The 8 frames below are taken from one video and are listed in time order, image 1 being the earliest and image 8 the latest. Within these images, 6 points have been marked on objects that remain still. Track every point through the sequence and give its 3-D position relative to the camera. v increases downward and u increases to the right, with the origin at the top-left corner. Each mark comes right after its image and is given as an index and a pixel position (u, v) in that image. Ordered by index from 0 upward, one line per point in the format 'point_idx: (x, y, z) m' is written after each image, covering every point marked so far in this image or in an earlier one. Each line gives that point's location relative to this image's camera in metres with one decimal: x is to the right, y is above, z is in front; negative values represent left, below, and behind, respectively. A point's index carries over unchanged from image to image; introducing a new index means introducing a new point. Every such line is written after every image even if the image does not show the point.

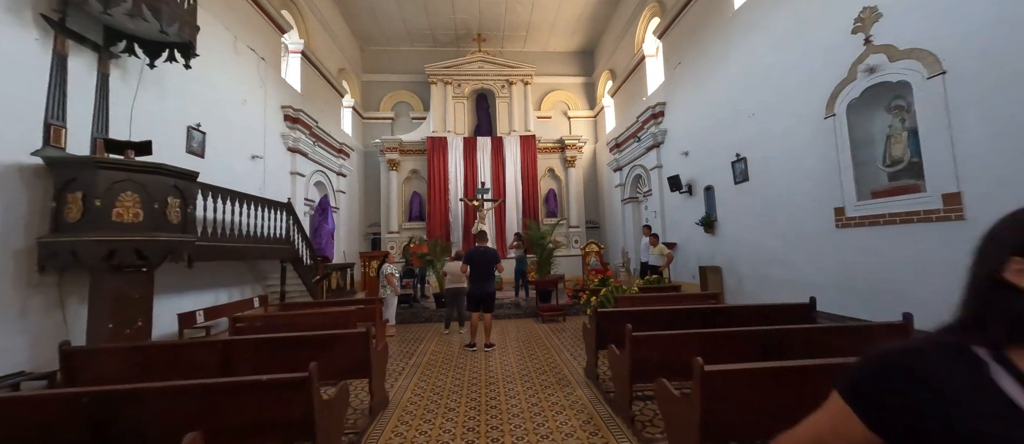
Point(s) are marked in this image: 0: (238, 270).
0: (-4.6, -0.8, +5.7) m
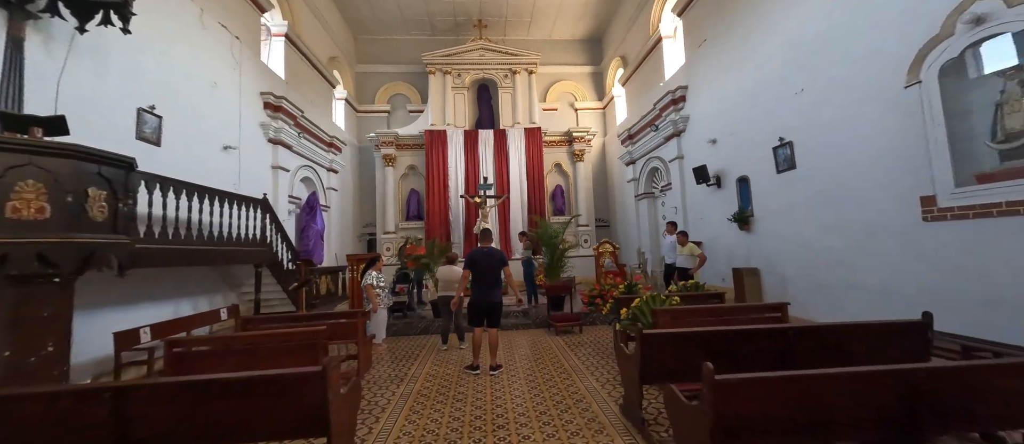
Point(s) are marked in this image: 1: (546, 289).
0: (-4.5, -0.8, +5.0) m
1: (+0.5, -1.1, +5.5) m
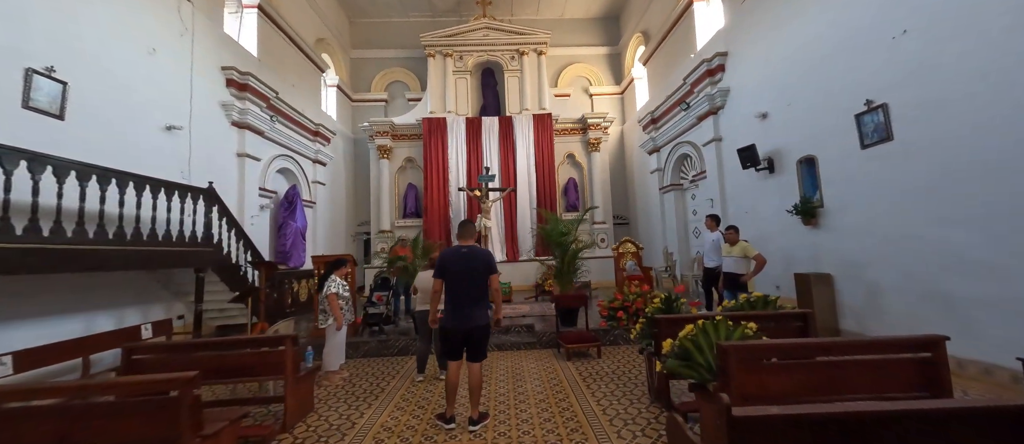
0: (-4.5, -0.7, +4.1) m
1: (+0.5, -1.0, +4.3) m
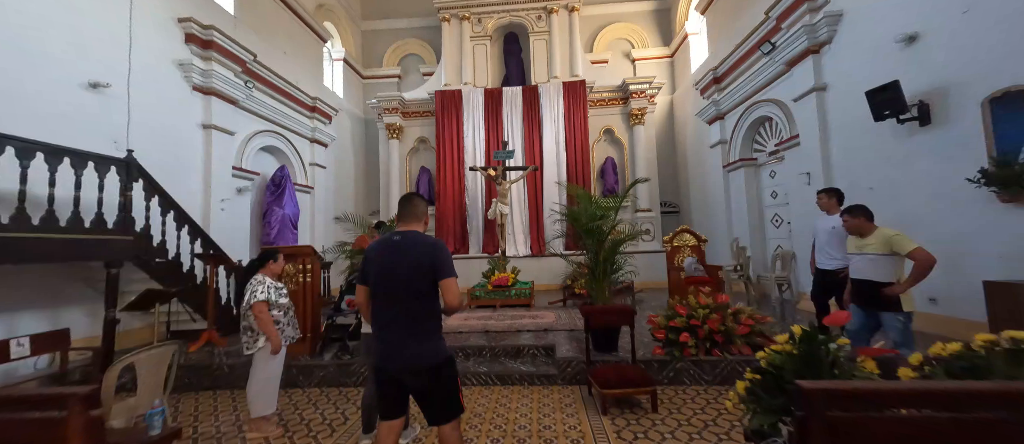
0: (-4.4, -0.5, +3.2) m
1: (+0.6, -0.8, +2.9) m
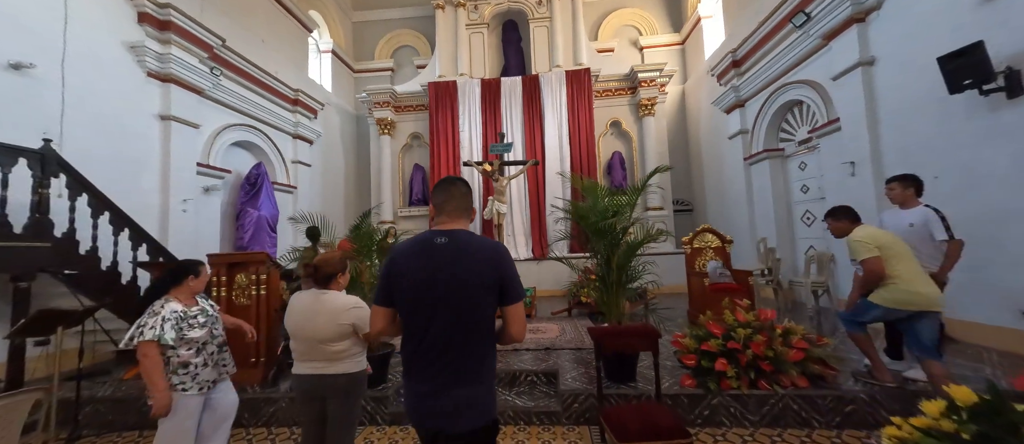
0: (-4.5, -0.6, +2.7) m
1: (+0.6, -0.8, +2.3) m
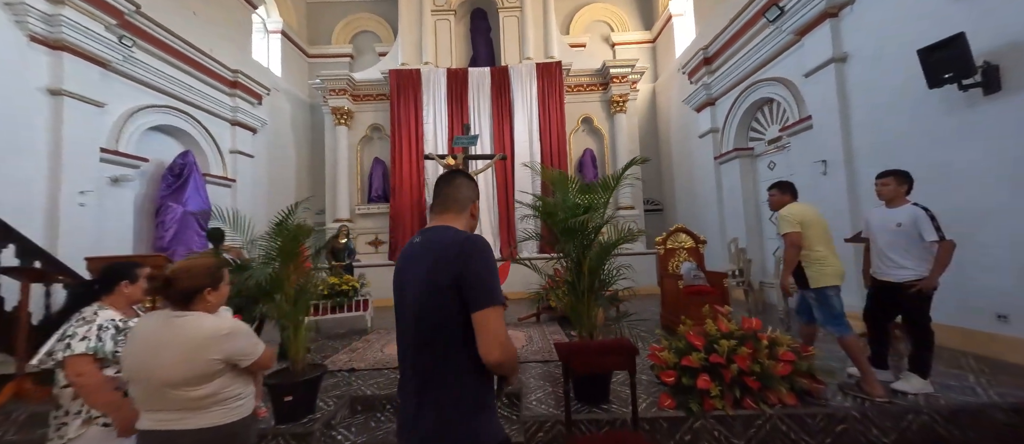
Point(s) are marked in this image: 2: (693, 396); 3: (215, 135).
0: (-4.8, -0.5, +1.9) m
1: (+0.3, -0.8, +2.0) m
2: (+1.1, -1.1, +2.1) m
3: (-4.8, +1.4, +5.5) m
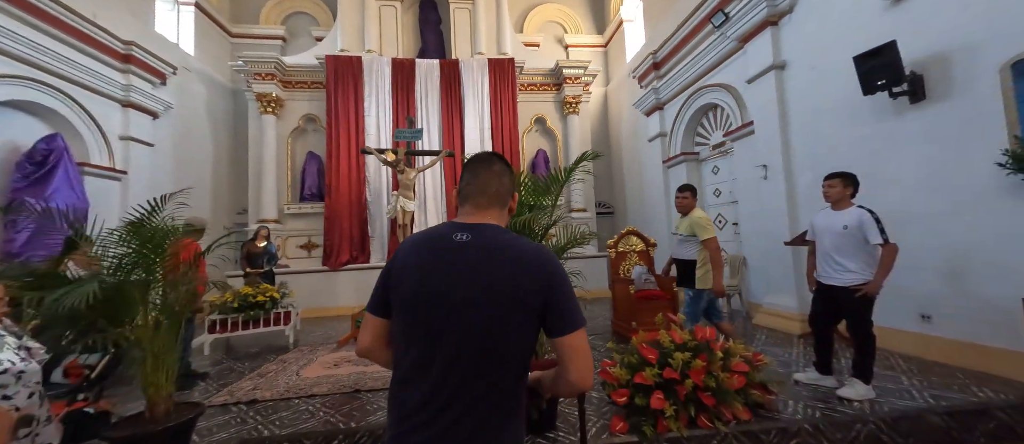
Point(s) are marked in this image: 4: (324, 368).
0: (-5.1, -0.5, +1.0) m
1: (0.0, -0.8, +1.7) m
2: (+0.7, -1.1, +1.9) m
3: (-5.6, +1.4, +4.6) m
4: (-1.7, -1.3, +3.1) m
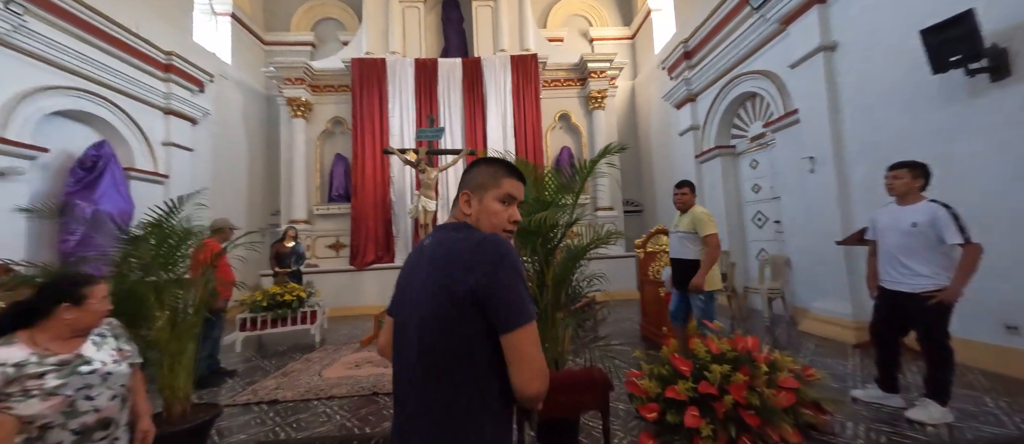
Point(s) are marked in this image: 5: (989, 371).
0: (-5.0, -0.5, +1.3) m
1: (0.0, -0.8, +1.6) m
2: (+0.8, -1.1, +1.7) m
3: (-5.3, +1.4, +4.9) m
4: (-1.5, -1.3, +3.1) m
5: (+3.3, -1.0, +2.4) m
